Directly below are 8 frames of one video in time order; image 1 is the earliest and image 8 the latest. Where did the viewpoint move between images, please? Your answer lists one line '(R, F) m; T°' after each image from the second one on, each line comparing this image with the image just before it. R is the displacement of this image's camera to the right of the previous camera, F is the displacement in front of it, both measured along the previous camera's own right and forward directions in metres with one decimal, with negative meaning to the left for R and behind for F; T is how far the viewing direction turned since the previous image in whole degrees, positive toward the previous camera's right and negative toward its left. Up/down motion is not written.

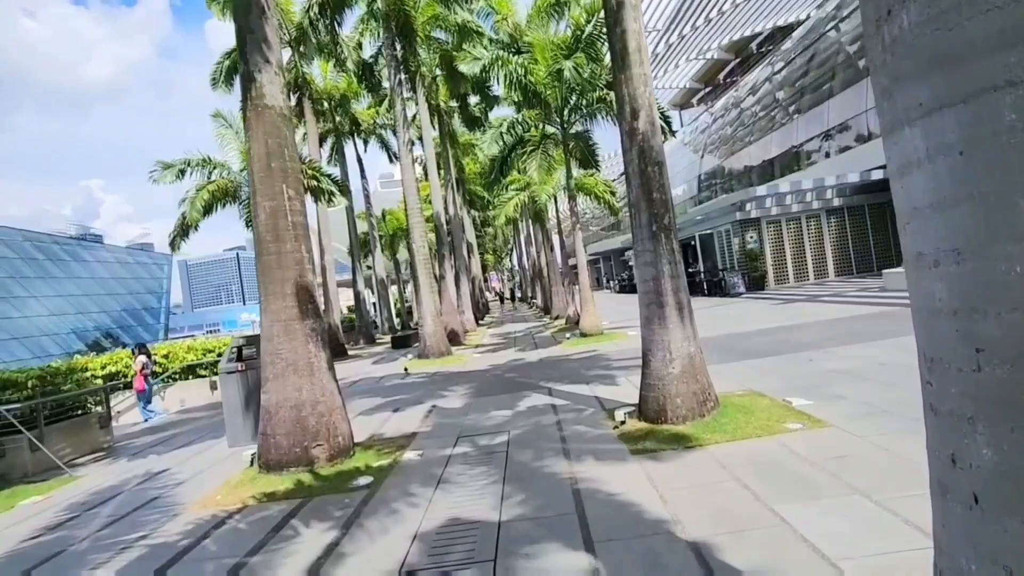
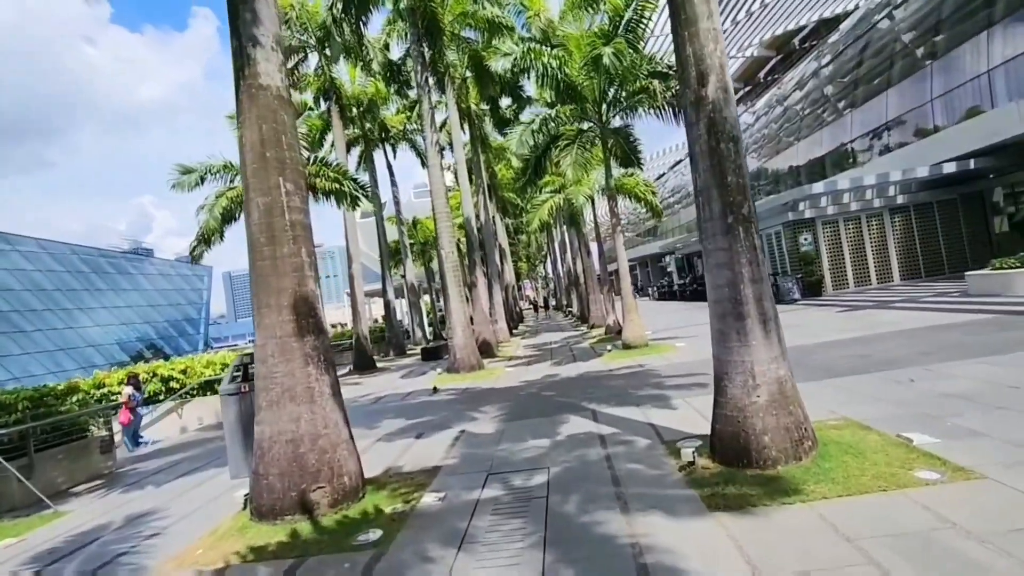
(-0.1, +1.2) m; -4°
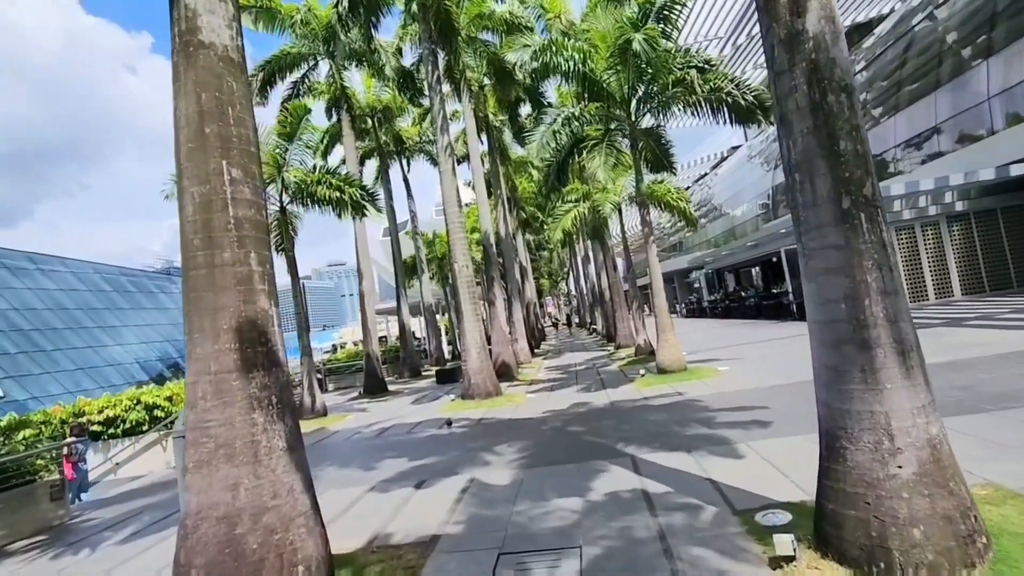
(0.0, +1.5) m; -2°
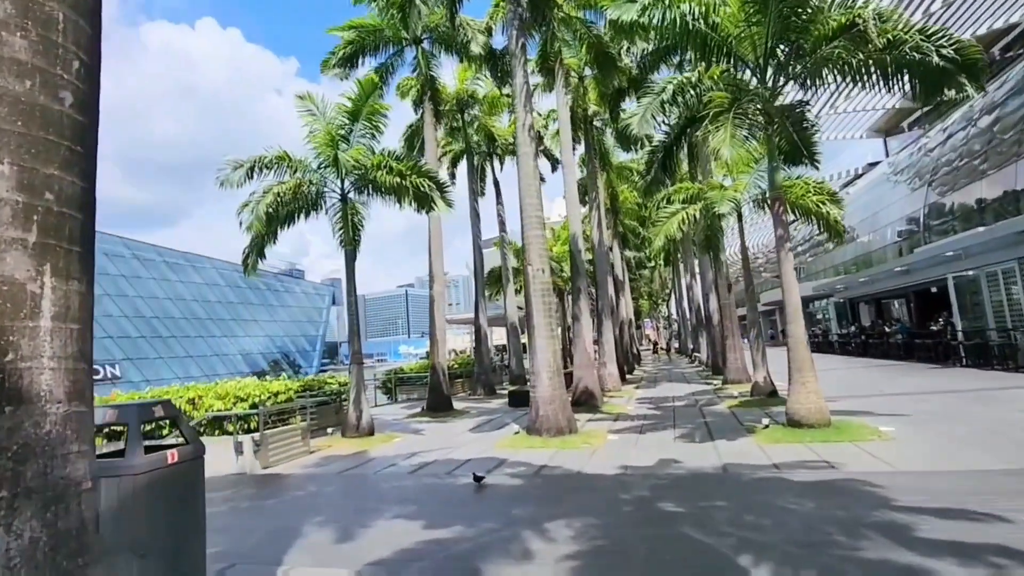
(+0.3, +2.7) m; -10°
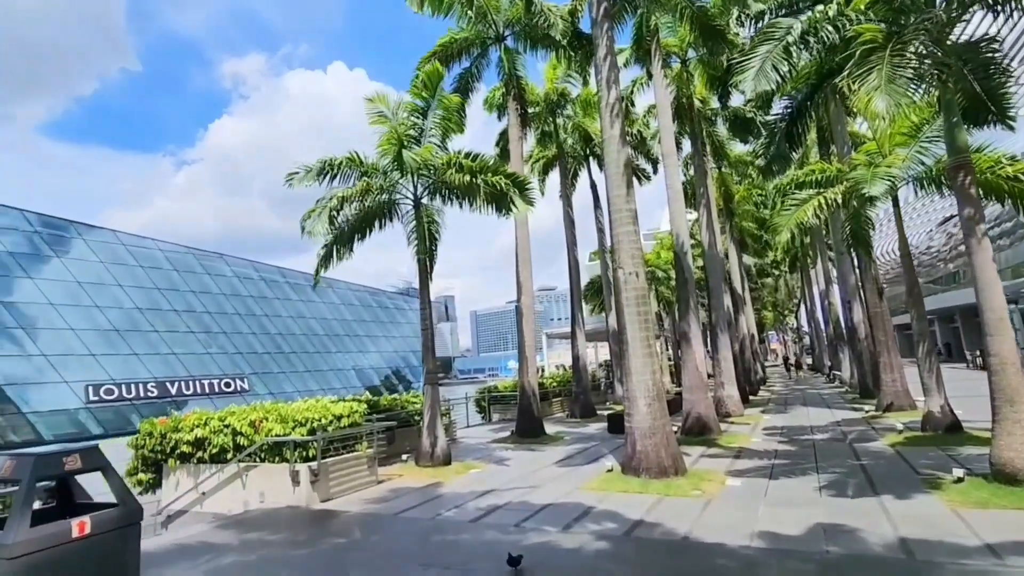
(+0.4, +1.8) m; -12°
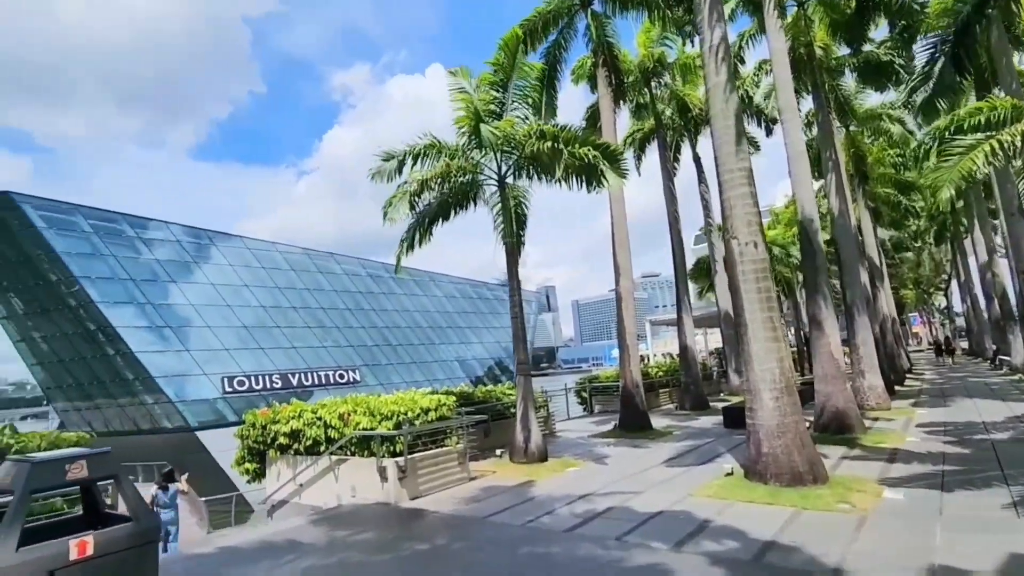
(+0.1, +1.0) m; -11°
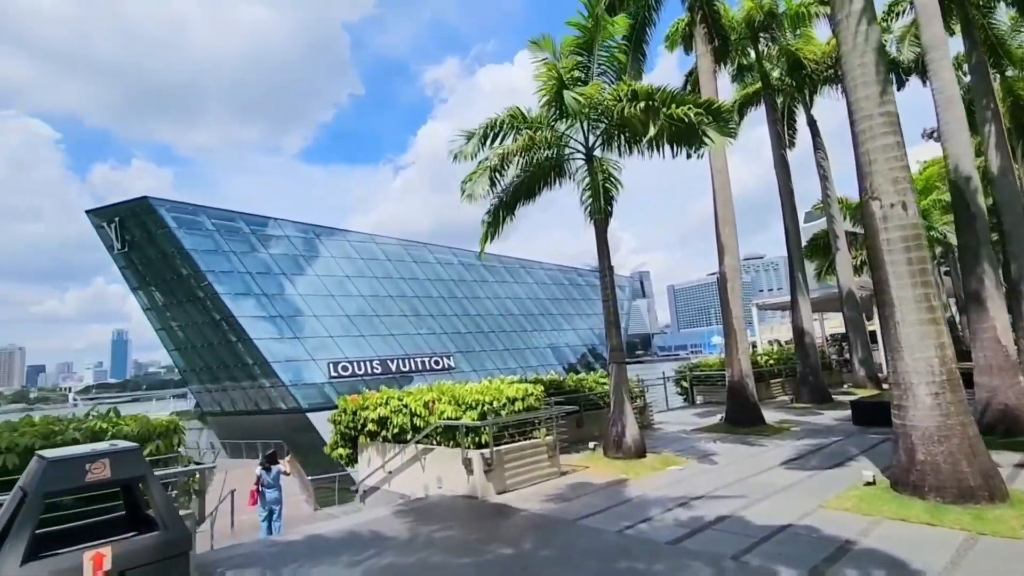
(0.0, +0.8) m; -10°
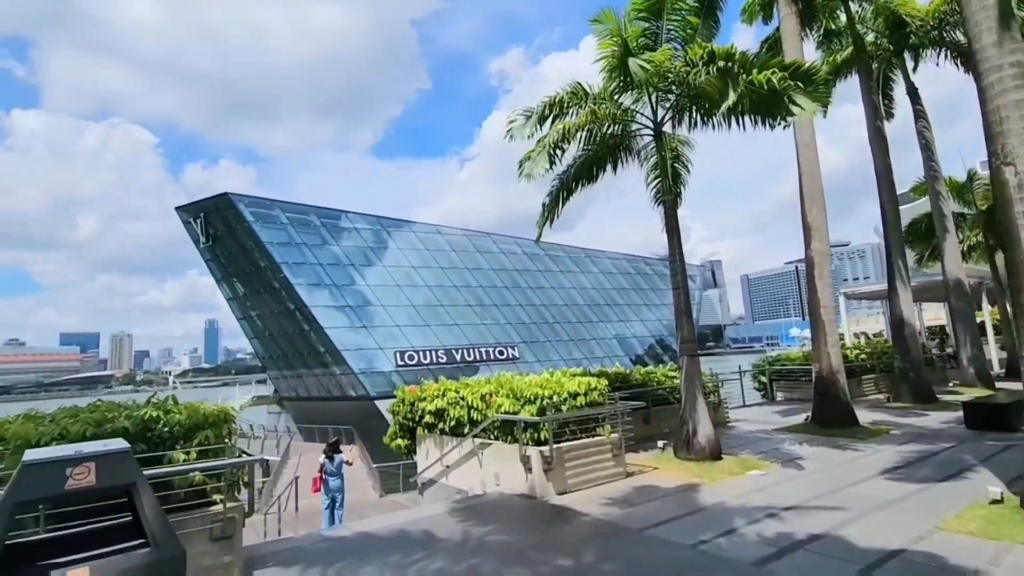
(+0.1, +0.6) m; -7°
